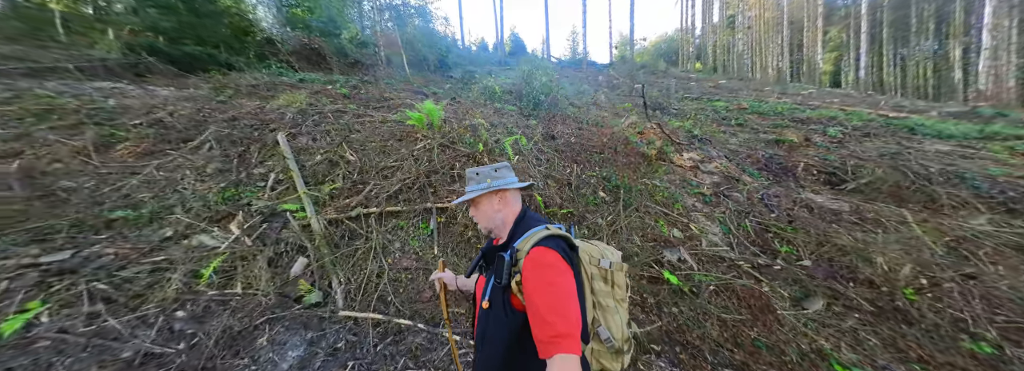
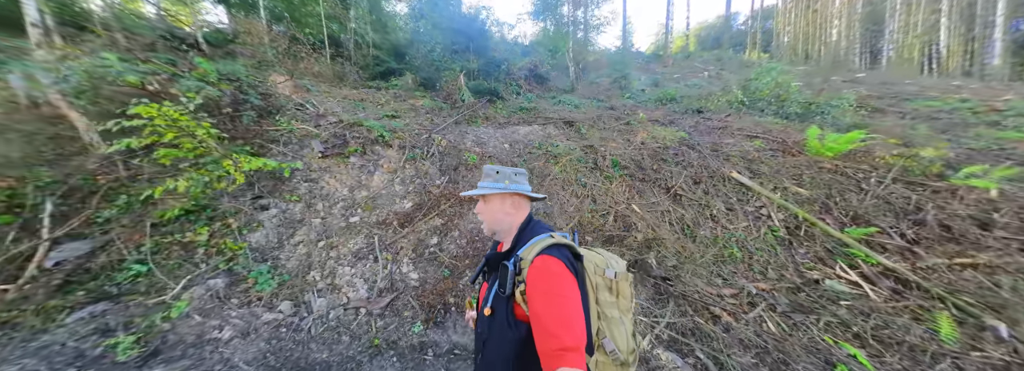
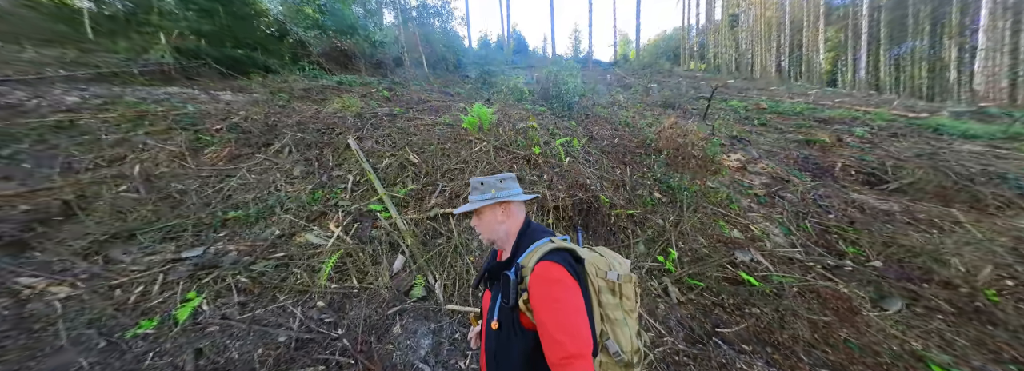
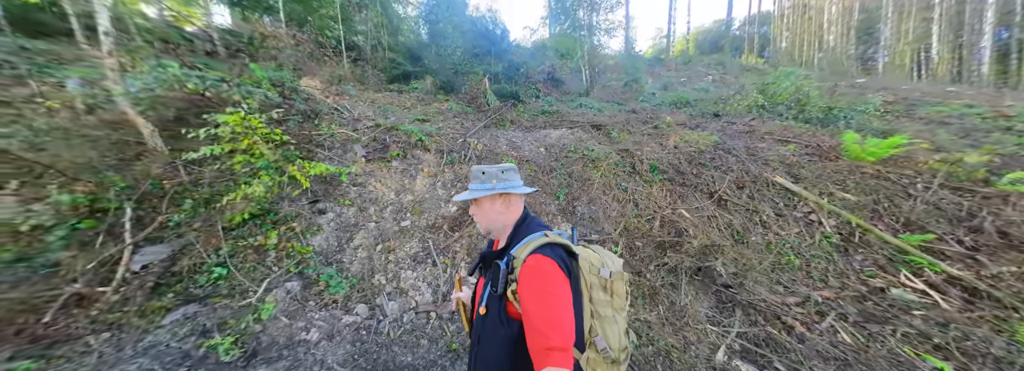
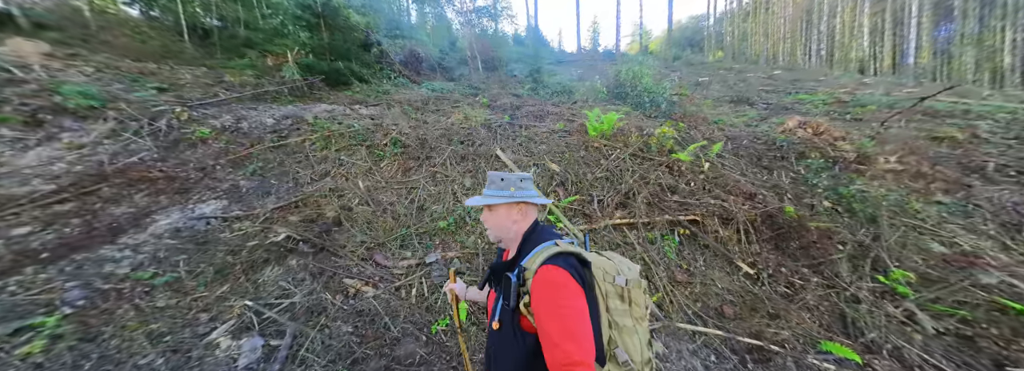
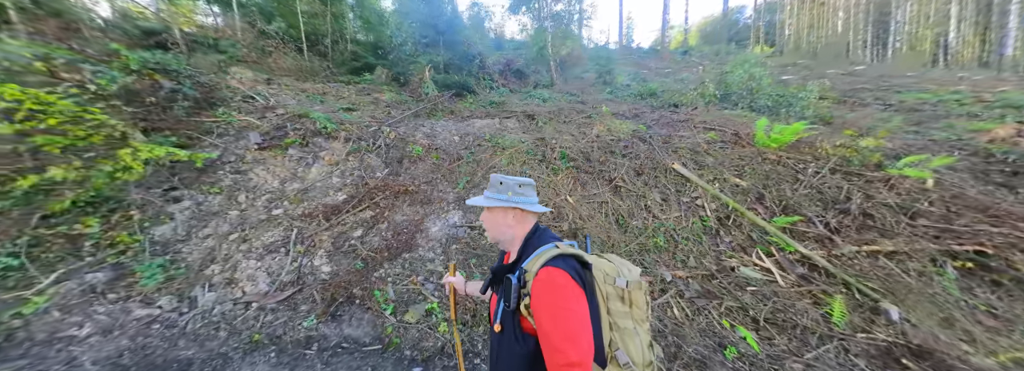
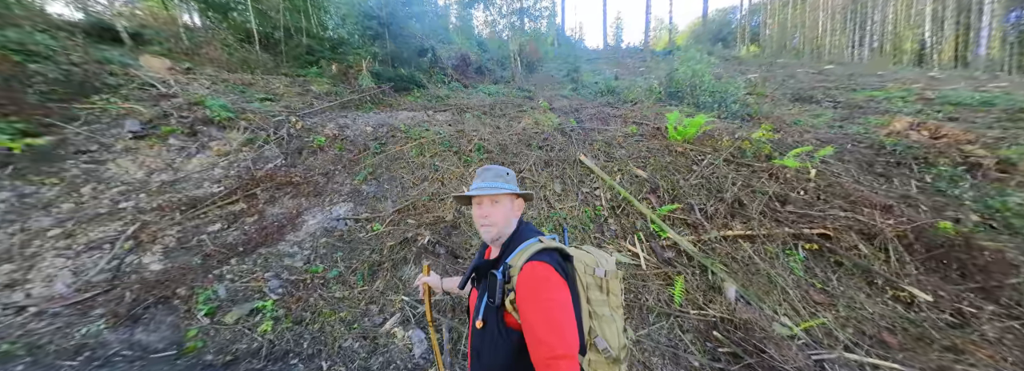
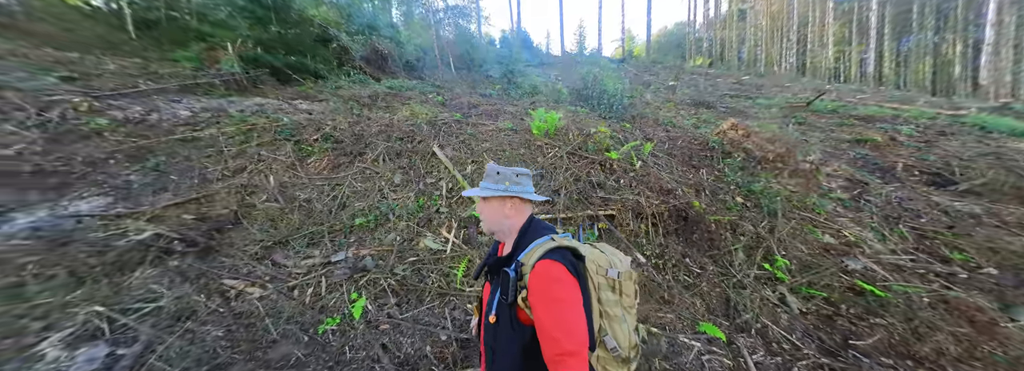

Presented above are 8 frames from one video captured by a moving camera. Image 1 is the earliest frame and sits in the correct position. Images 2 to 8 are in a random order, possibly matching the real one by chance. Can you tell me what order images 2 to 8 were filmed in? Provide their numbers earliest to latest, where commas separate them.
3, 8, 5, 7, 6, 2, 4
